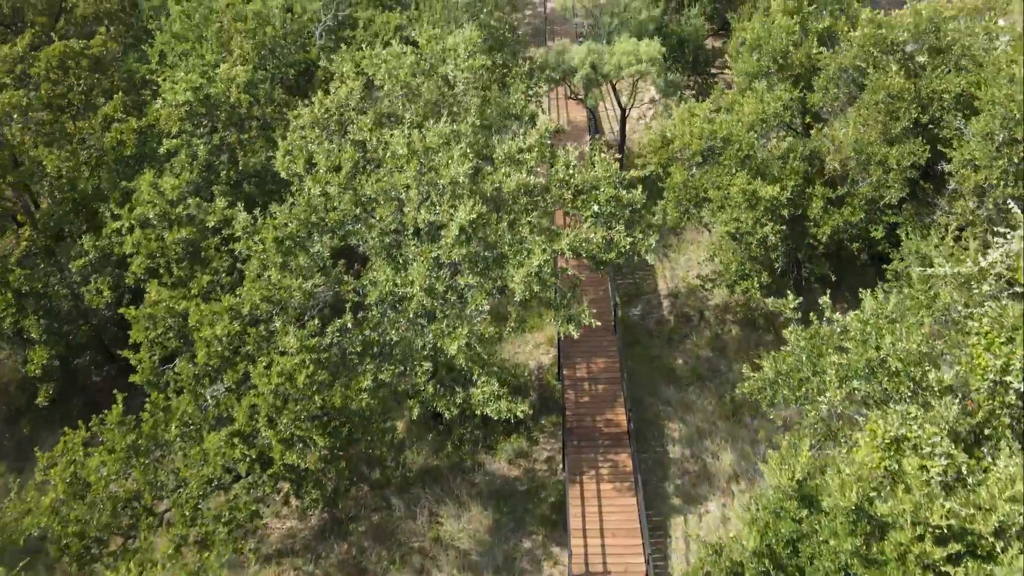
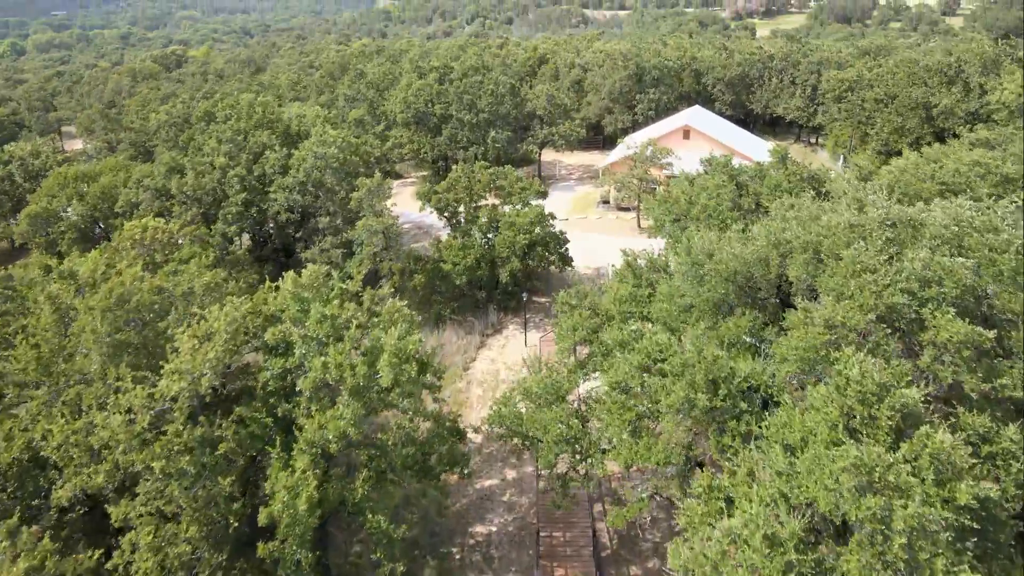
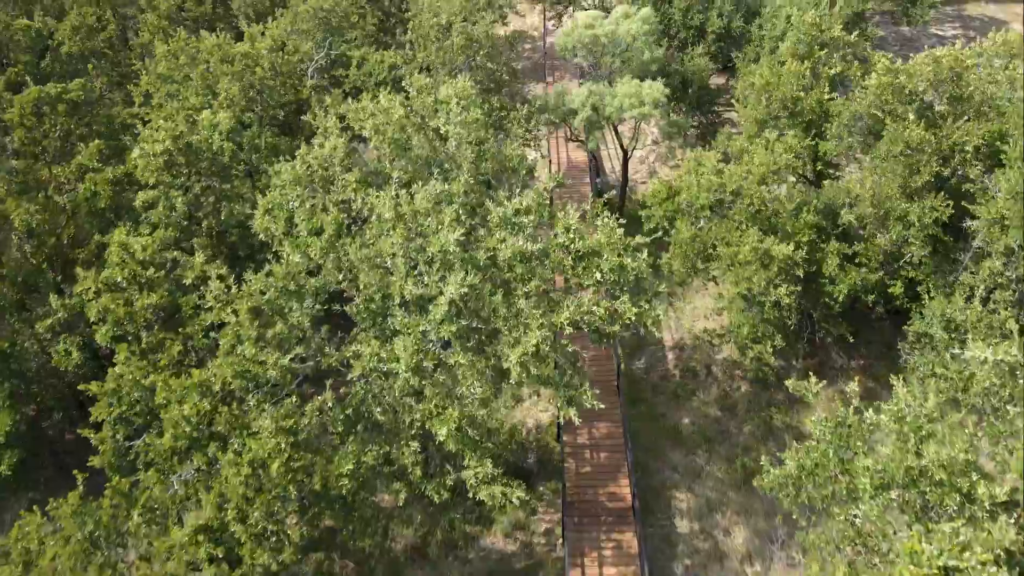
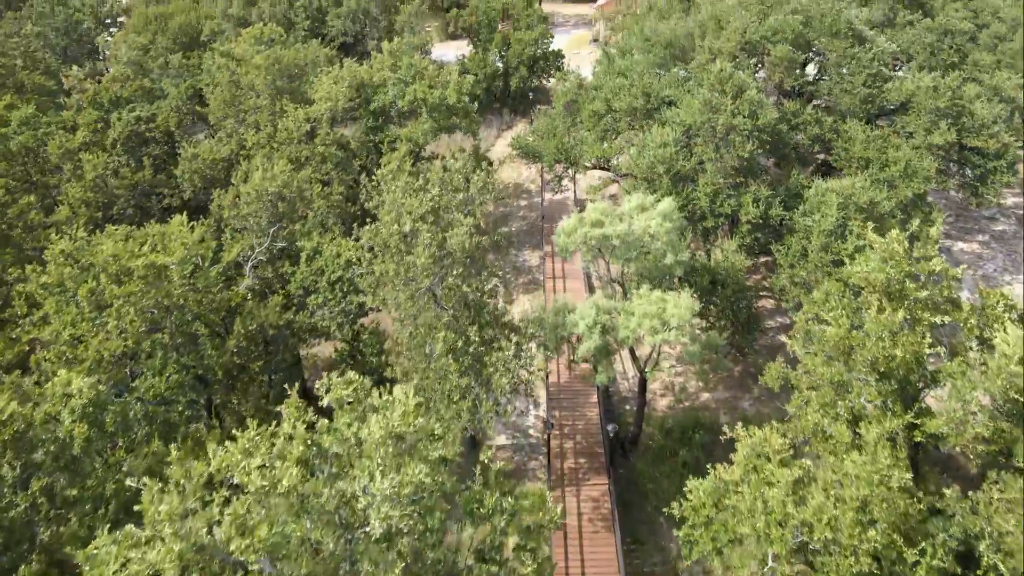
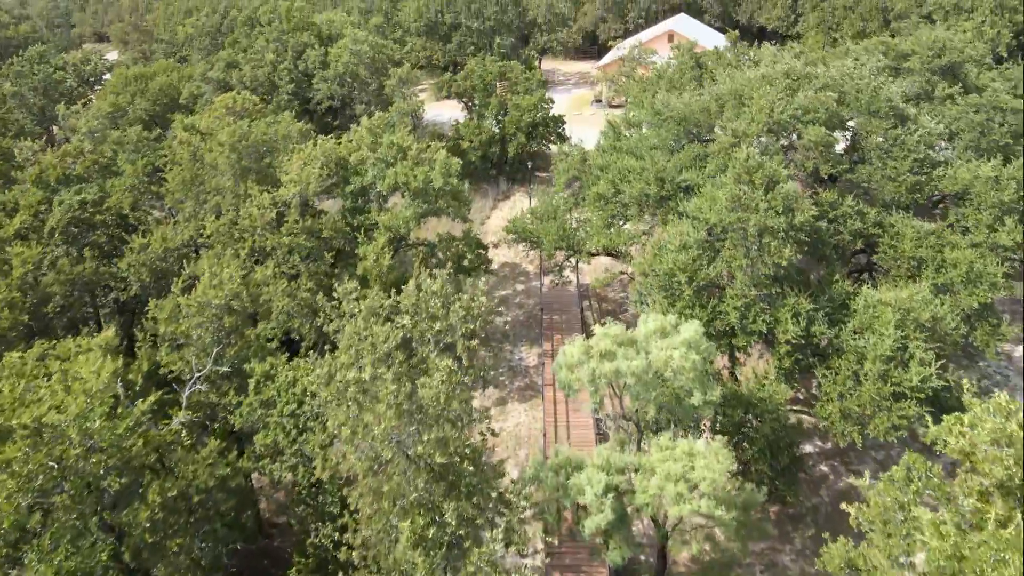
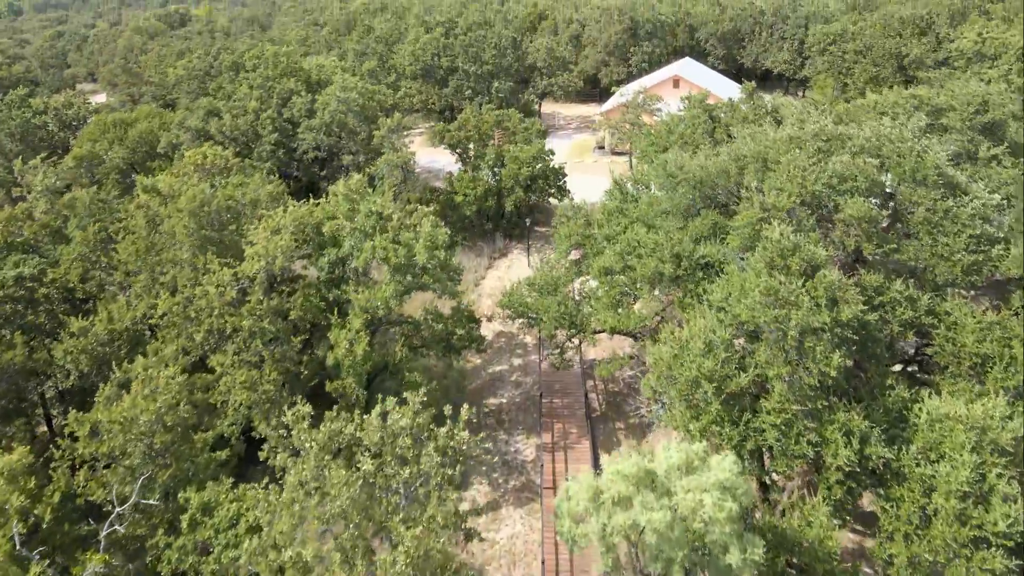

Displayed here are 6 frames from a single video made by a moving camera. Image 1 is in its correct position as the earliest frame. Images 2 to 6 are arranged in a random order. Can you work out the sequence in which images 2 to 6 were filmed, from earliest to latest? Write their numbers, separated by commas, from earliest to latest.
3, 4, 5, 6, 2
